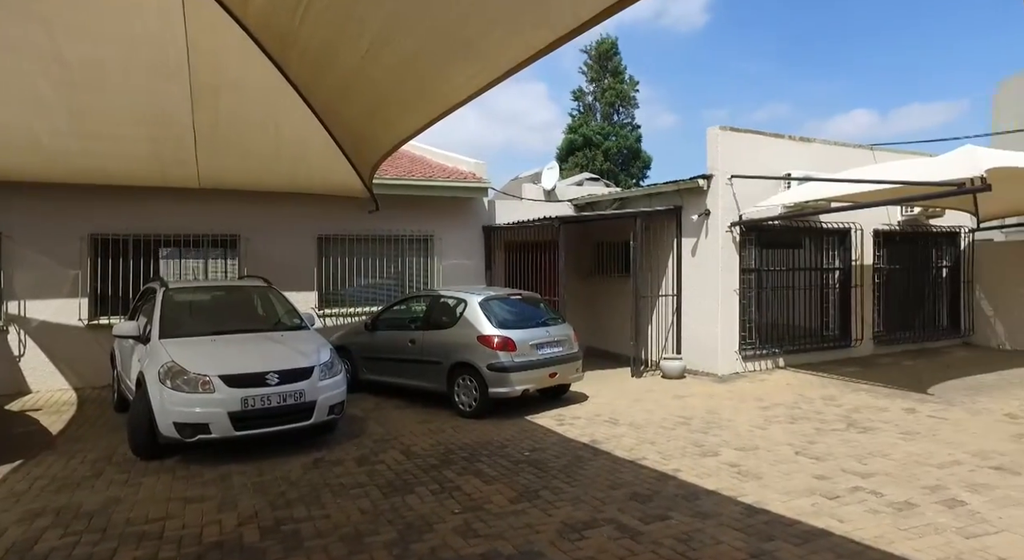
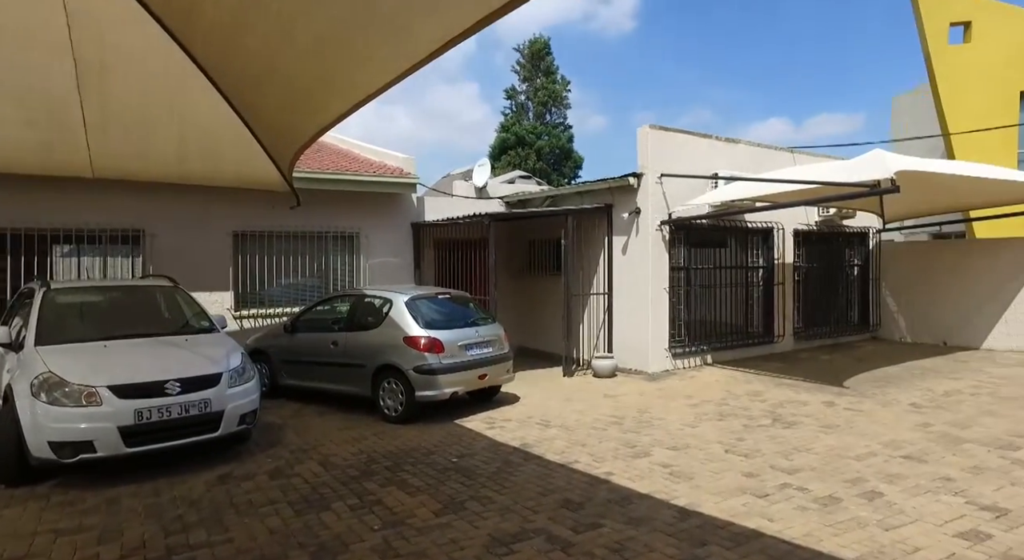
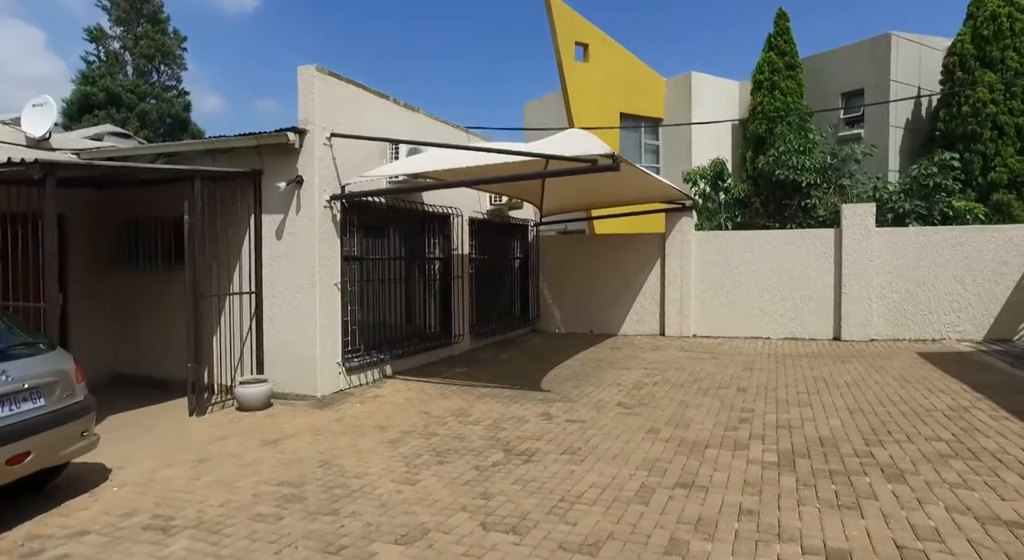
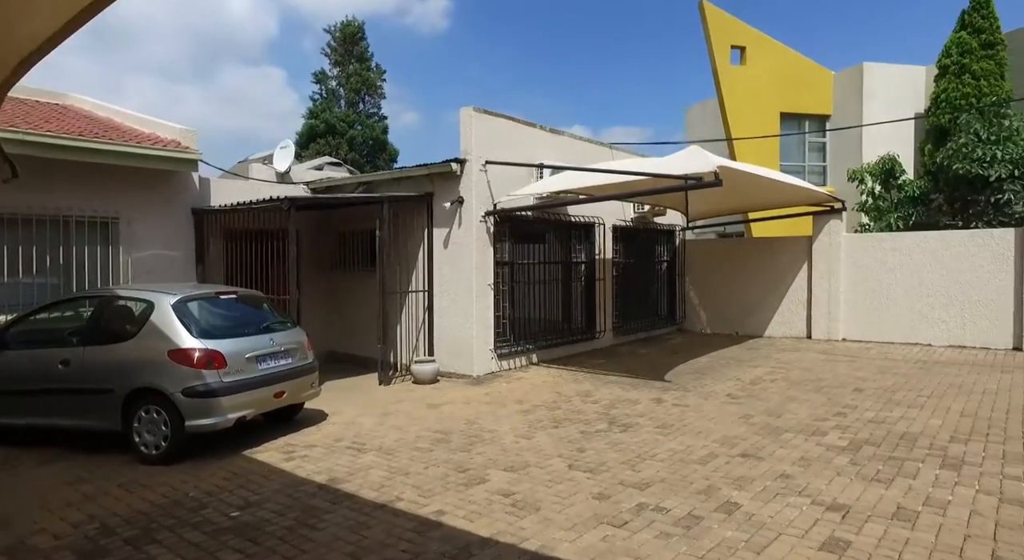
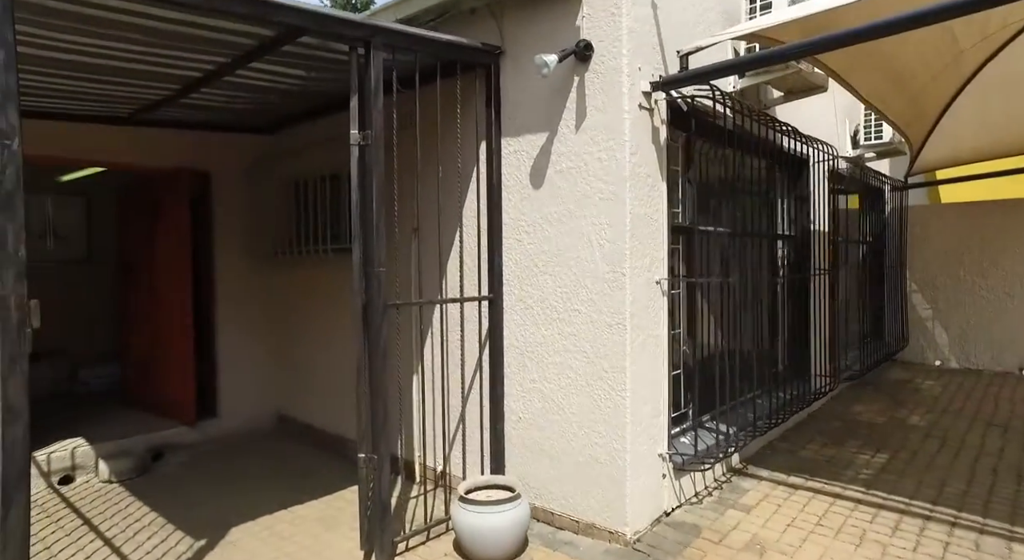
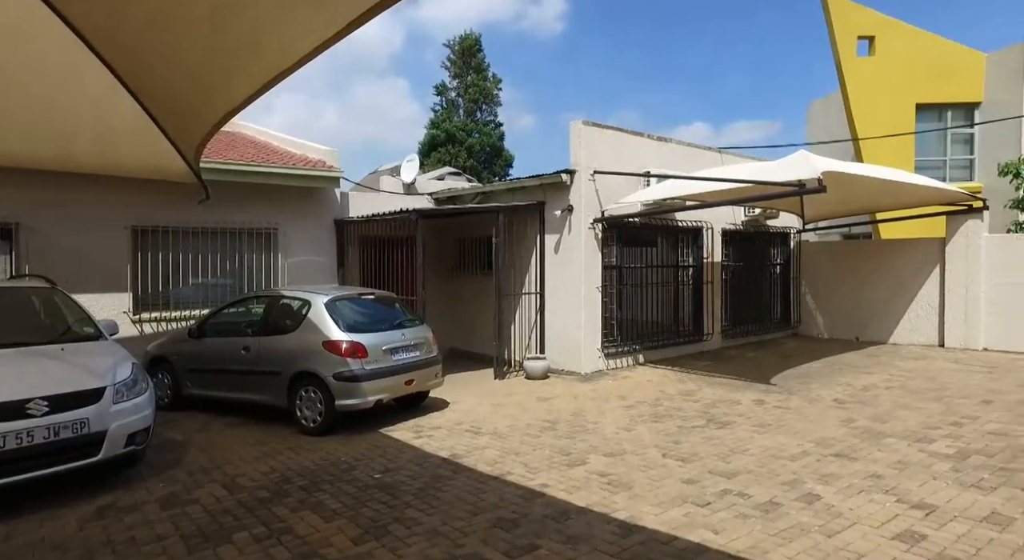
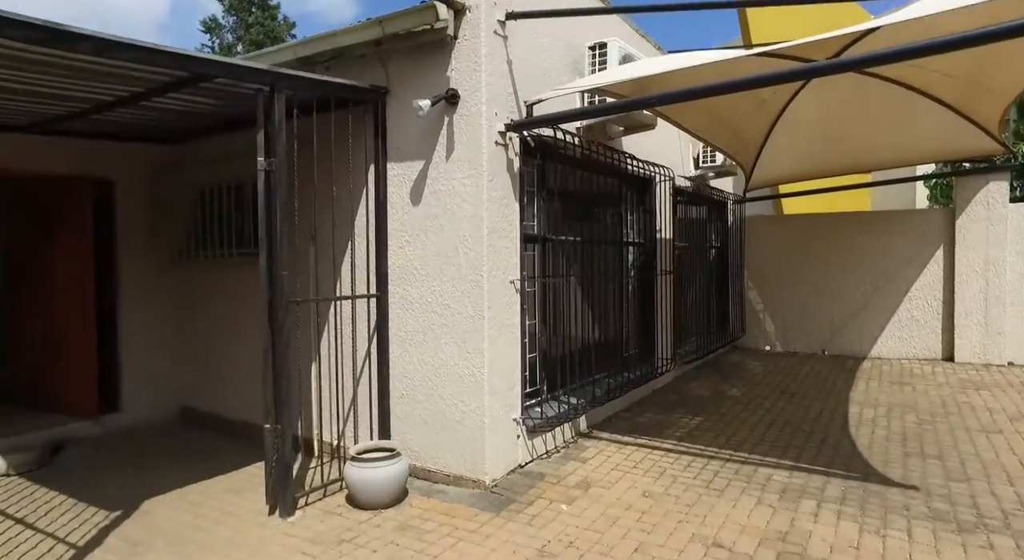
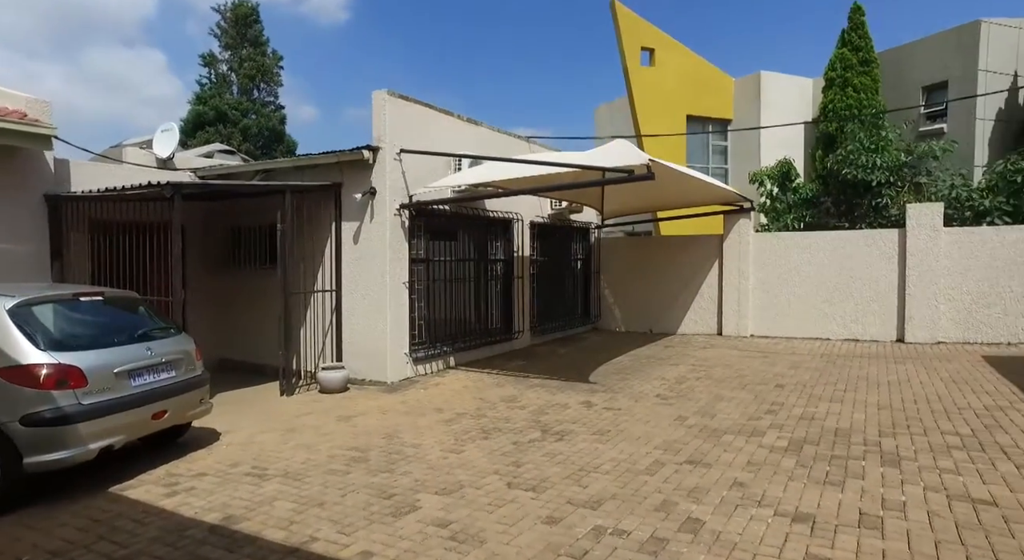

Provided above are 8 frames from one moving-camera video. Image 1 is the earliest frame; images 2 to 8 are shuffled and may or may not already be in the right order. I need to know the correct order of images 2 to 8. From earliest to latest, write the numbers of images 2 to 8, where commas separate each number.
2, 6, 4, 8, 3, 7, 5
